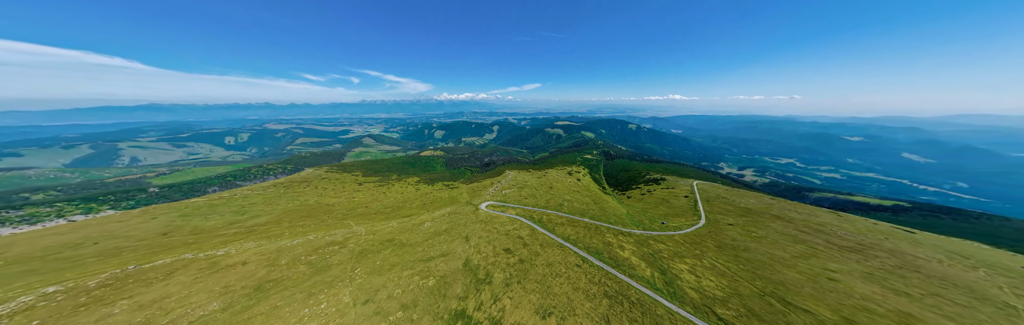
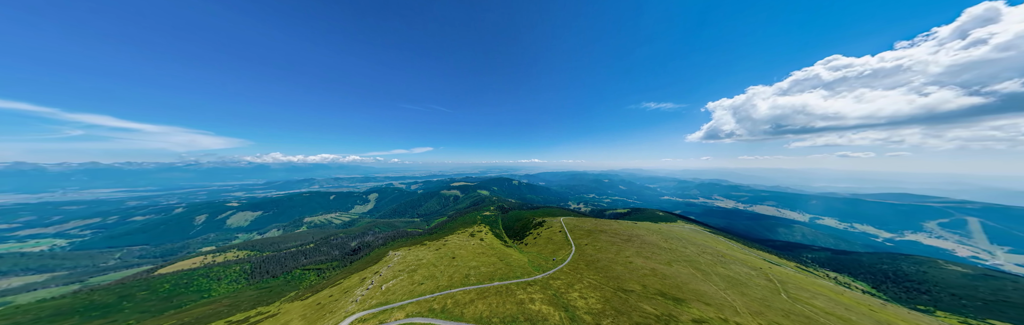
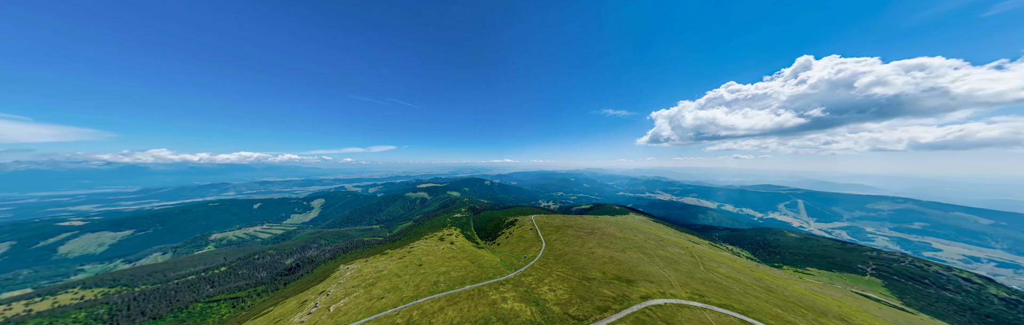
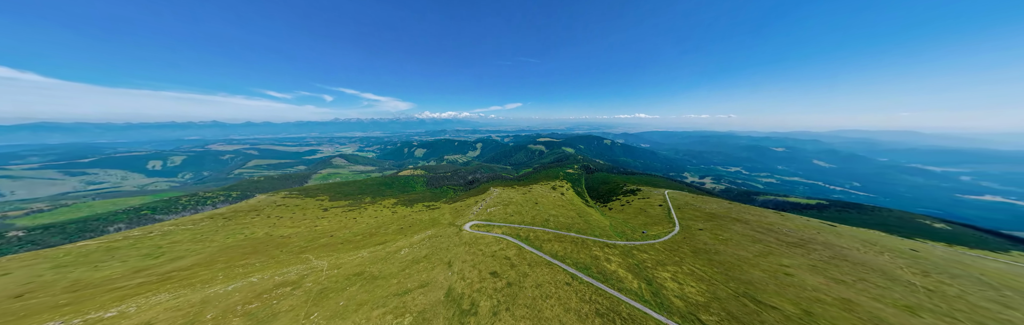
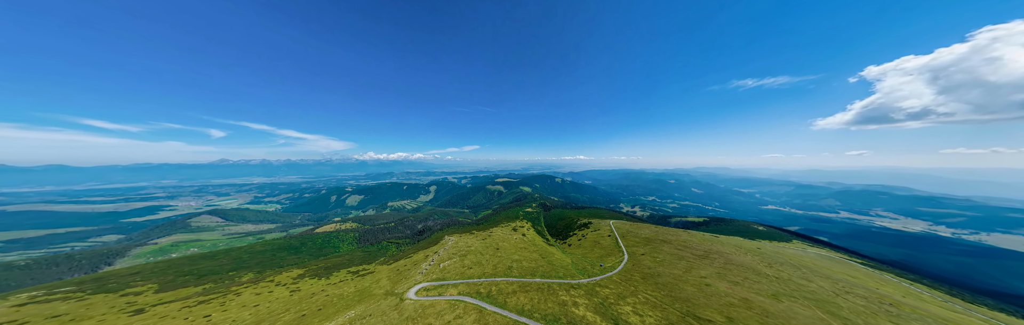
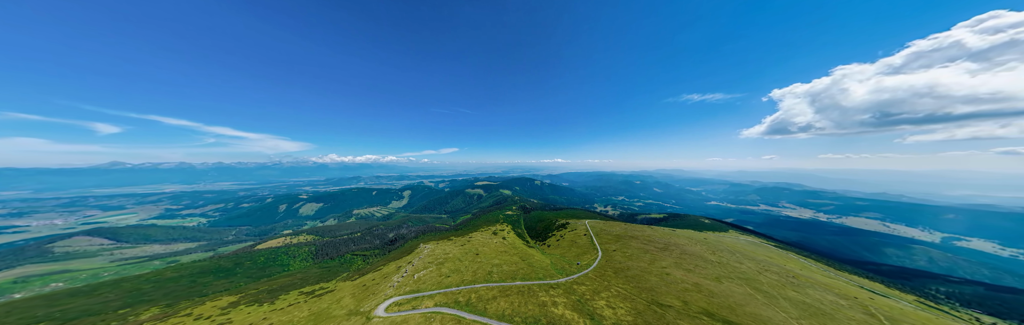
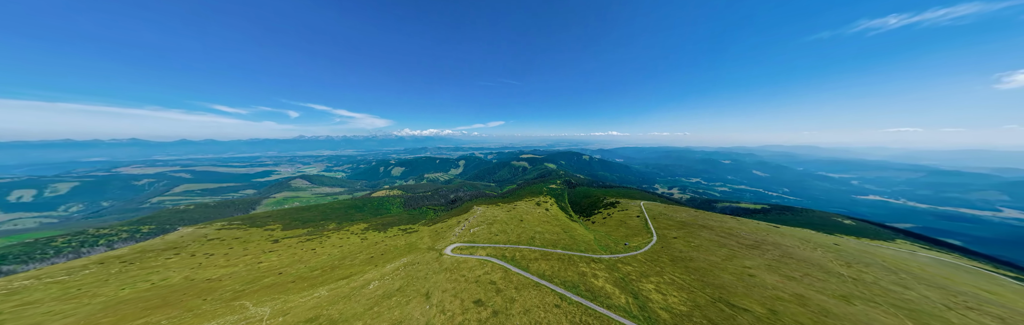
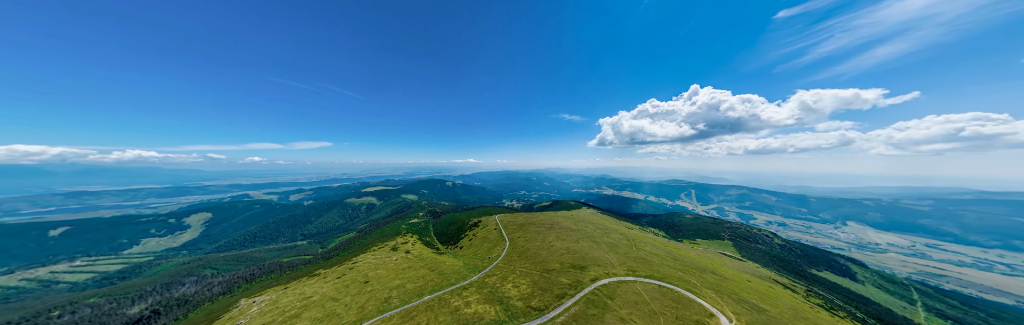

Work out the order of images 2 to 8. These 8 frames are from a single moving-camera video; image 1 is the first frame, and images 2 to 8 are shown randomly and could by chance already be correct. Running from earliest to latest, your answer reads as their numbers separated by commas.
4, 7, 5, 6, 2, 3, 8
